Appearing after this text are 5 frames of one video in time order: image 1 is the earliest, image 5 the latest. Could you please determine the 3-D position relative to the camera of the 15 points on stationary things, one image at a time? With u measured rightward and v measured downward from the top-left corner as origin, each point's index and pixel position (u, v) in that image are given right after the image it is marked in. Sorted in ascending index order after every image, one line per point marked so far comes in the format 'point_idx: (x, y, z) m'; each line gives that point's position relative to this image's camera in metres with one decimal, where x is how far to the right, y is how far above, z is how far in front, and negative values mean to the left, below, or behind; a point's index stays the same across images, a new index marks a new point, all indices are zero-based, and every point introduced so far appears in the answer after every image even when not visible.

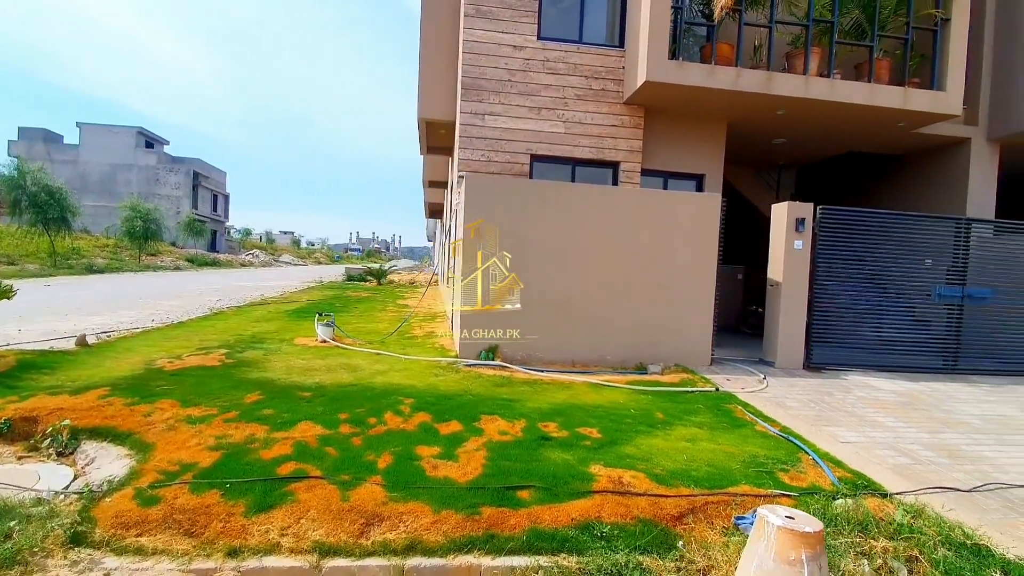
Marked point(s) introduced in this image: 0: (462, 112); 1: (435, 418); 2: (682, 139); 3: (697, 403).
0: (-0.8, +2.8, +8.1) m
1: (-0.6, -1.1, +4.4) m
2: (+2.9, +2.5, +8.7) m
3: (+2.0, -1.2, +5.3) m
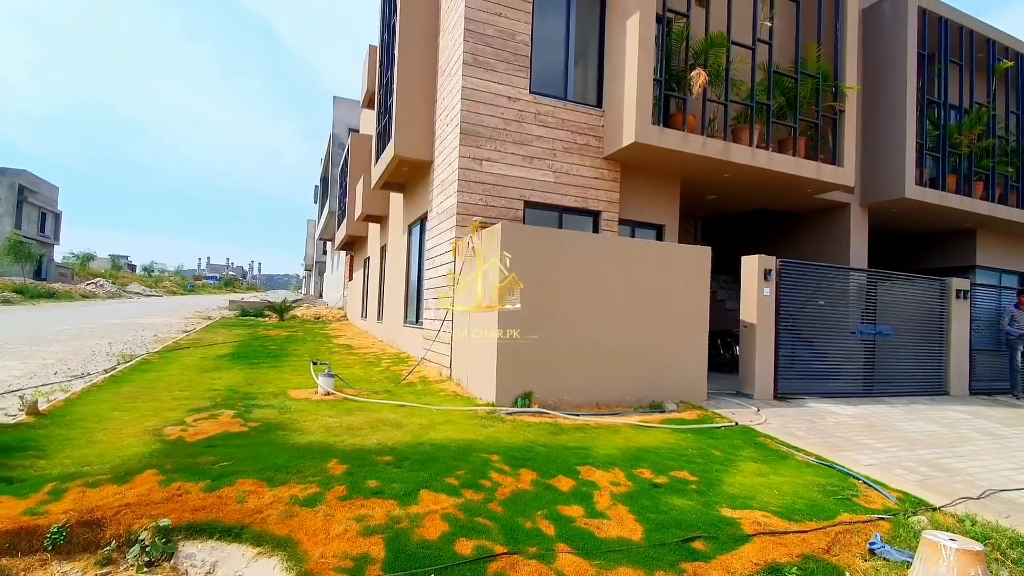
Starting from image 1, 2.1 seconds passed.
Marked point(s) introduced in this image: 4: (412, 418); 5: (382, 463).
0: (-0.8, +2.1, +8.1) m
1: (+0.3, -1.6, +4.4) m
2: (+2.6, +1.8, +9.7) m
3: (+2.6, -1.7, +5.9) m
4: (-1.1, -1.5, +5.9) m
5: (-1.1, -1.5, +4.4) m
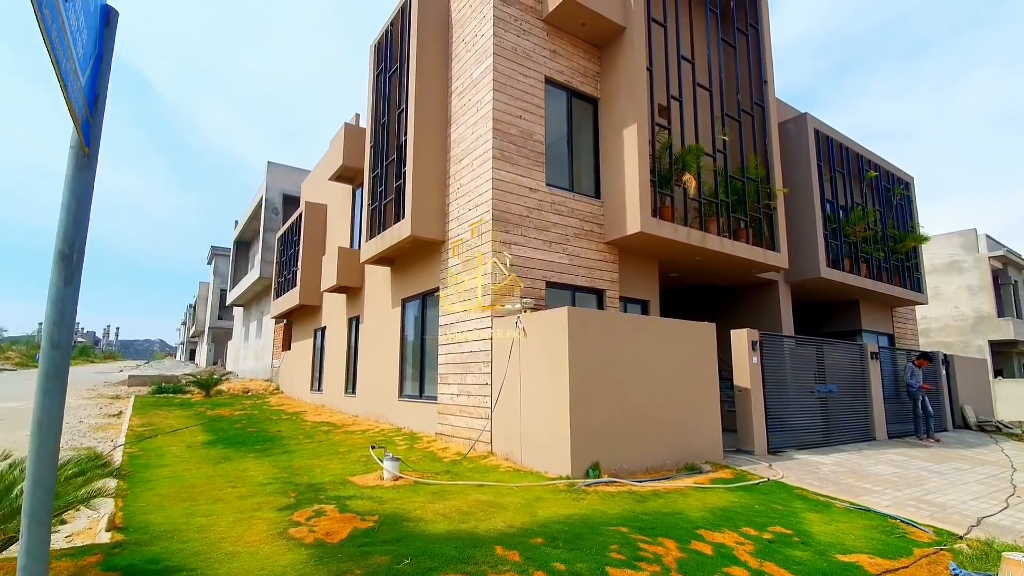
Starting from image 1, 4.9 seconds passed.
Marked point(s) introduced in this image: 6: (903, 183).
0: (-0.3, +0.8, +8.7) m
1: (+1.6, -2.5, +5.0) m
2: (+2.7, +0.3, +10.9) m
3: (+3.6, -2.7, +6.8) m
4: (-0.1, -2.5, +6.1) m
5: (+0.3, -2.3, +4.7) m
6: (+13.4, +3.6, +17.5) m
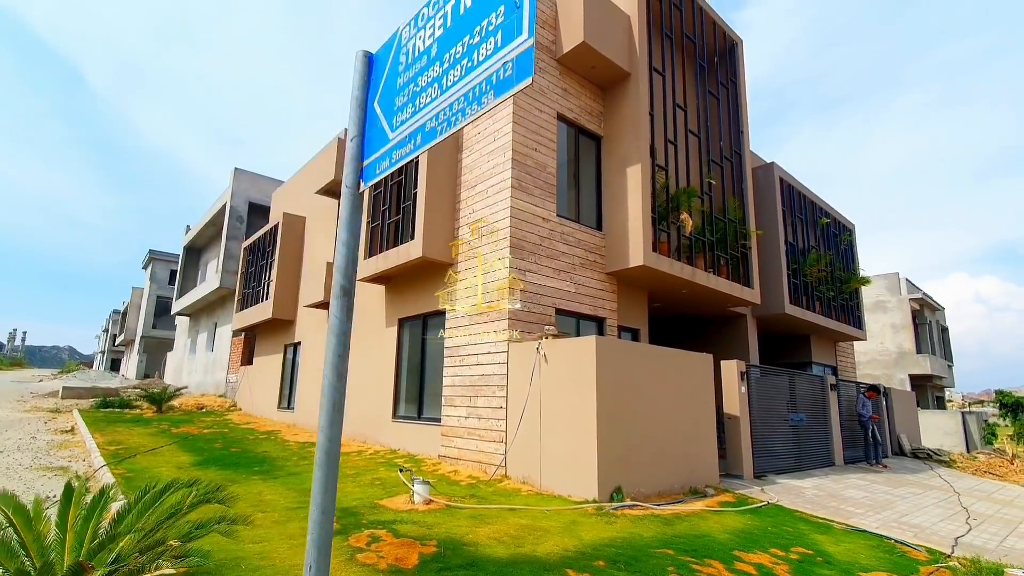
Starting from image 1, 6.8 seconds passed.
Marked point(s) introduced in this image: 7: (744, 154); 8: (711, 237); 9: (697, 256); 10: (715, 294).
0: (0.0, +0.4, +9.0) m
1: (+2.2, -2.8, +5.3) m
2: (+2.7, -0.3, +11.5) m
3: (+3.9, -3.3, +7.4) m
4: (+0.4, -2.9, +6.3) m
5: (+0.9, -2.7, +4.9) m
6: (+12.7, +2.2, +19.3) m
7: (+6.3, +3.6, +13.9) m
8: (+4.8, +1.2, +12.3) m
9: (+4.3, +0.7, +11.9) m
10: (+5.0, -0.2, +12.6) m
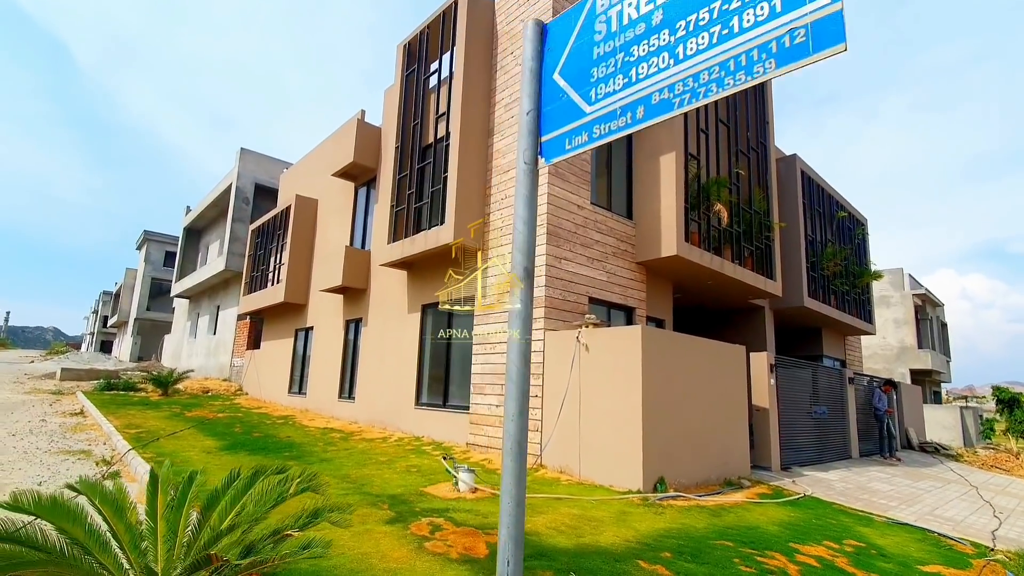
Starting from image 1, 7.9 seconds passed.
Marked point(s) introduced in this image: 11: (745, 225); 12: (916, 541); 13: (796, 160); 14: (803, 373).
0: (+0.6, +0.6, +8.9) m
1: (+2.8, -2.8, +5.3) m
2: (+3.3, -0.1, +11.4) m
3: (+4.5, -3.2, +7.4) m
4: (+1.0, -2.7, +6.2) m
5: (+1.5, -2.6, +4.8) m
6: (+13.2, +2.4, +19.4) m
7: (+6.9, +3.8, +13.8) m
8: (+5.4, +1.4, +12.2) m
9: (+4.8, +0.9, +11.8) m
10: (+5.5, 0.0, +12.6) m
11: (+5.7, +1.5, +12.6) m
12: (+4.9, -3.1, +6.3) m
13: (+8.4, +3.8, +15.3) m
14: (+6.5, -1.9, +11.4) m
